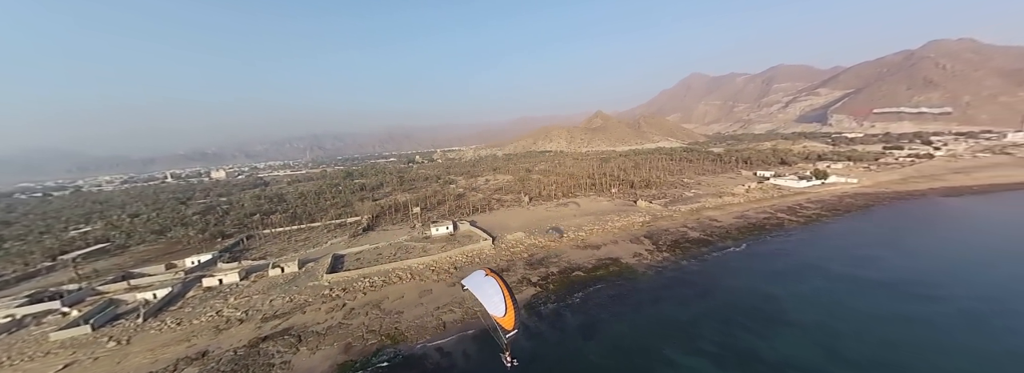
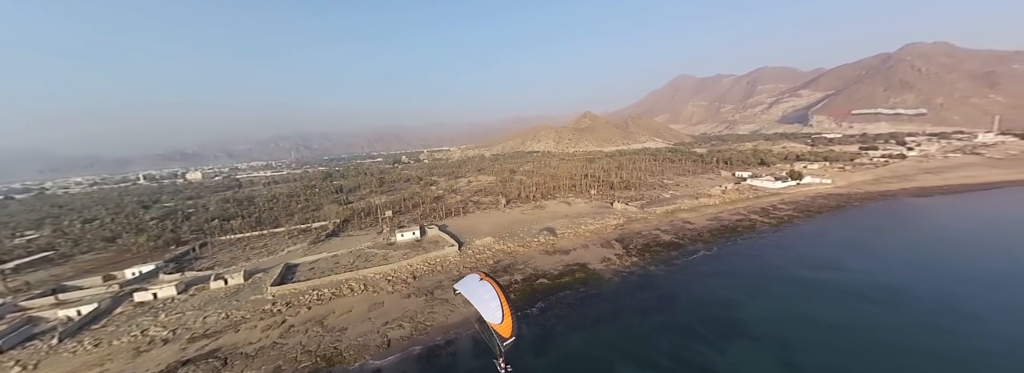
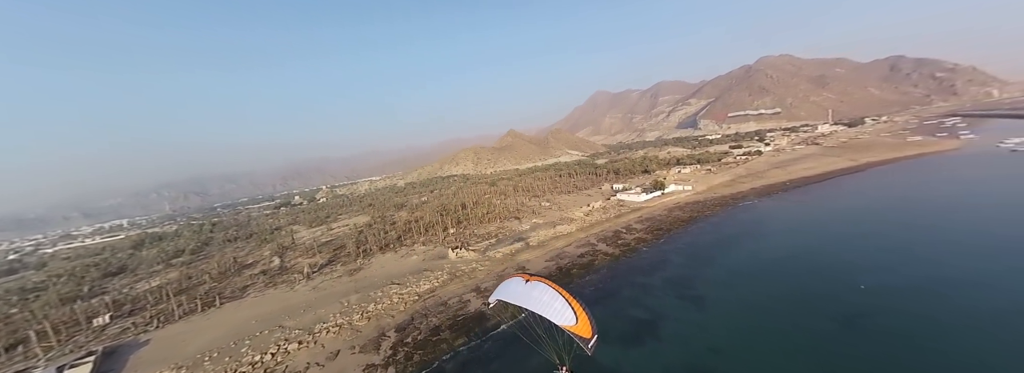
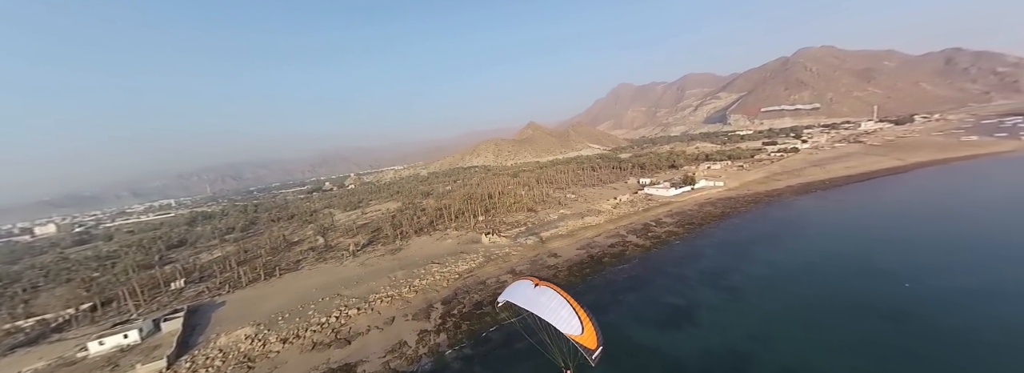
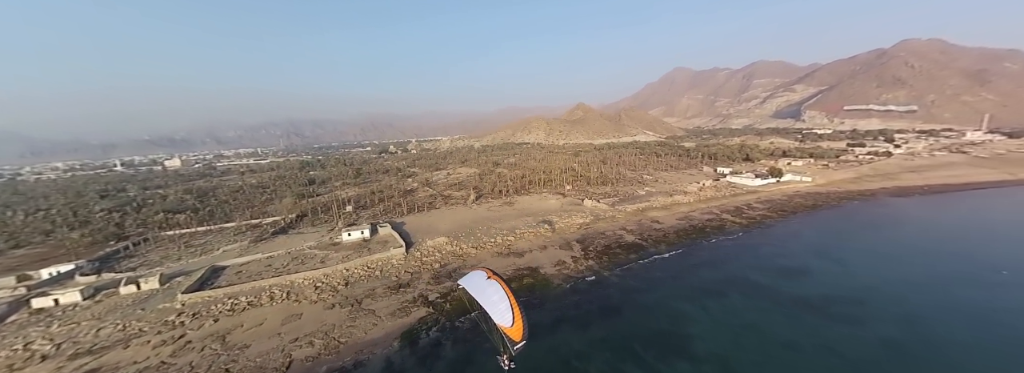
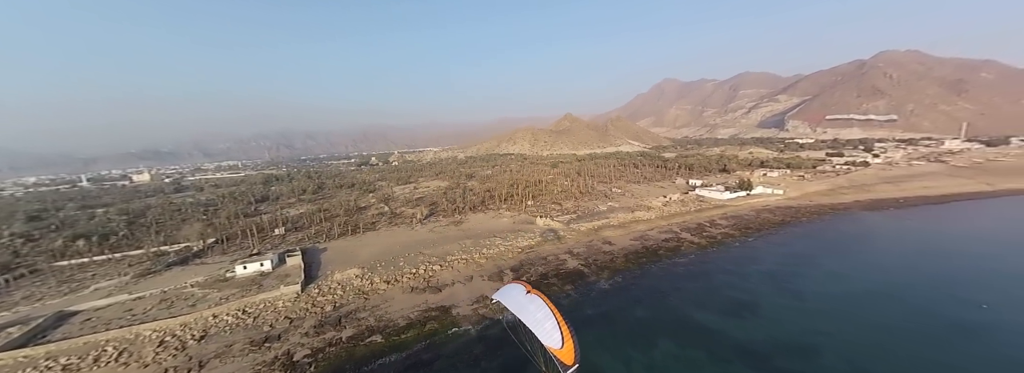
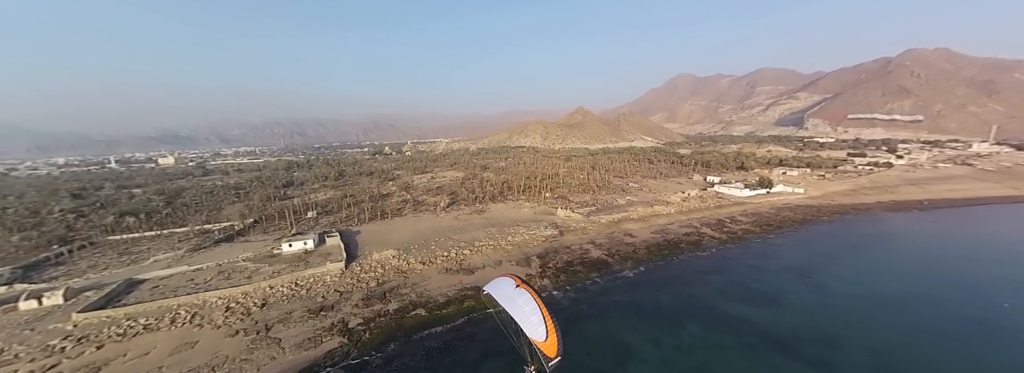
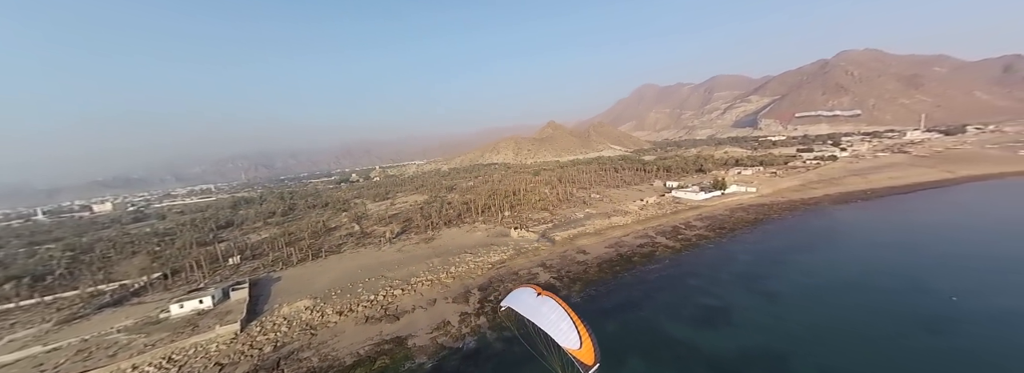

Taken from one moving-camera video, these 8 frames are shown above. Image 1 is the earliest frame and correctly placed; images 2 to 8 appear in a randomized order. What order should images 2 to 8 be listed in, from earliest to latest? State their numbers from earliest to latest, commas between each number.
2, 5, 7, 6, 8, 4, 3
